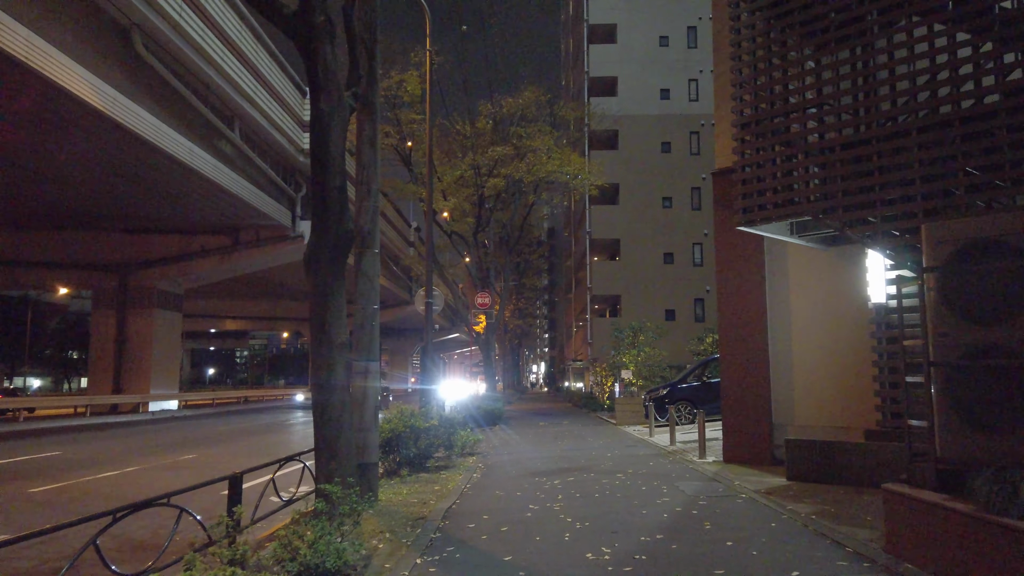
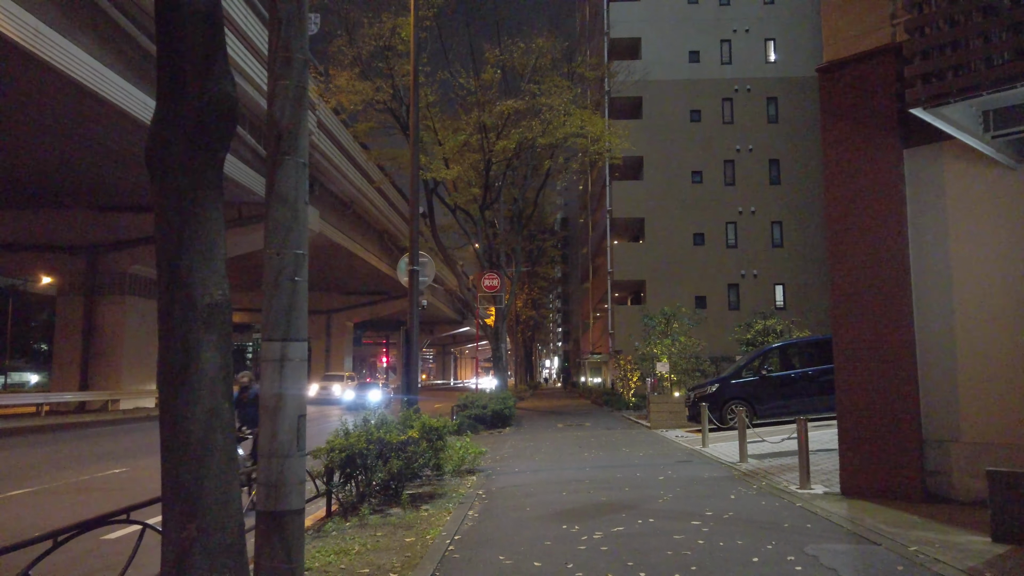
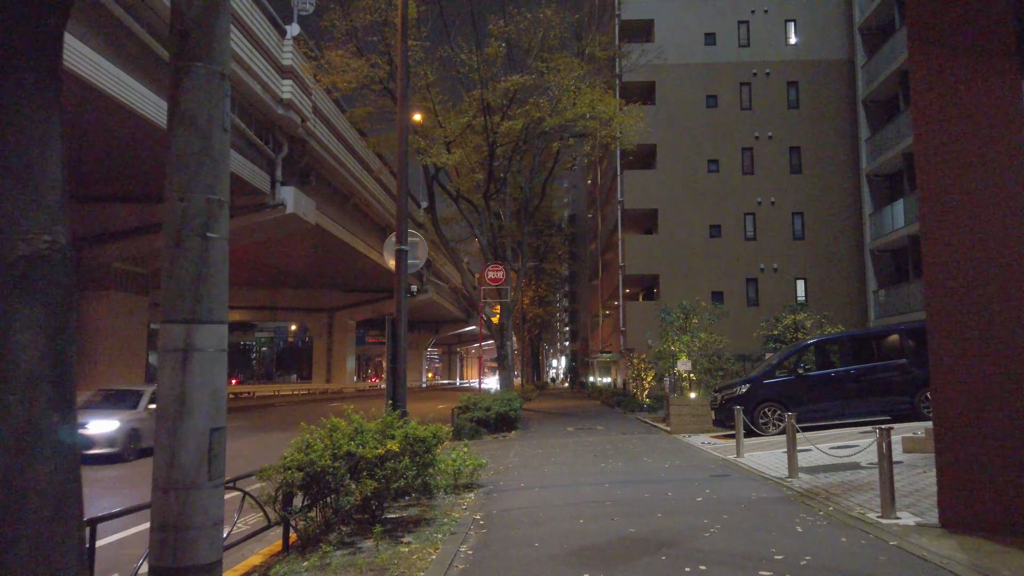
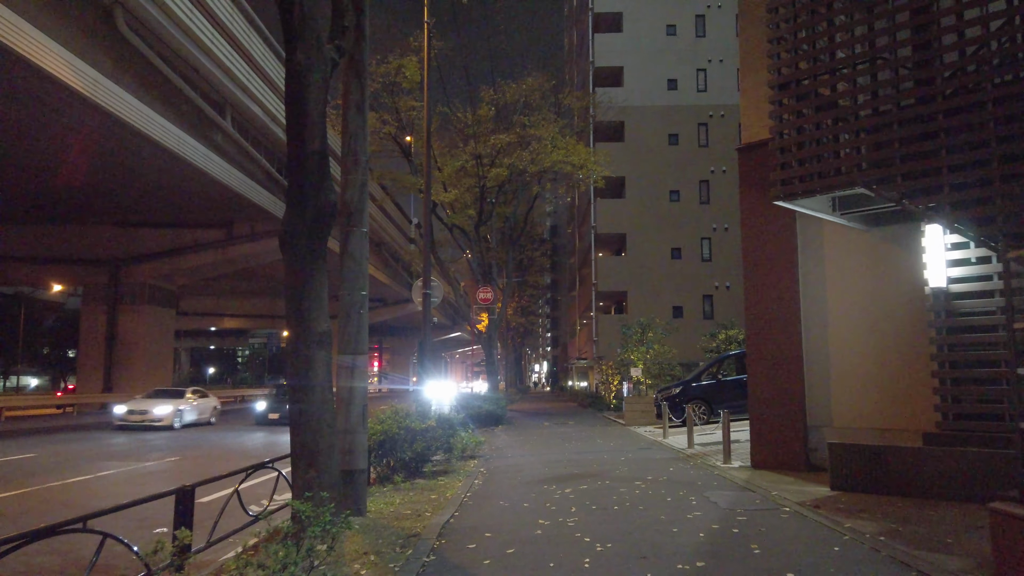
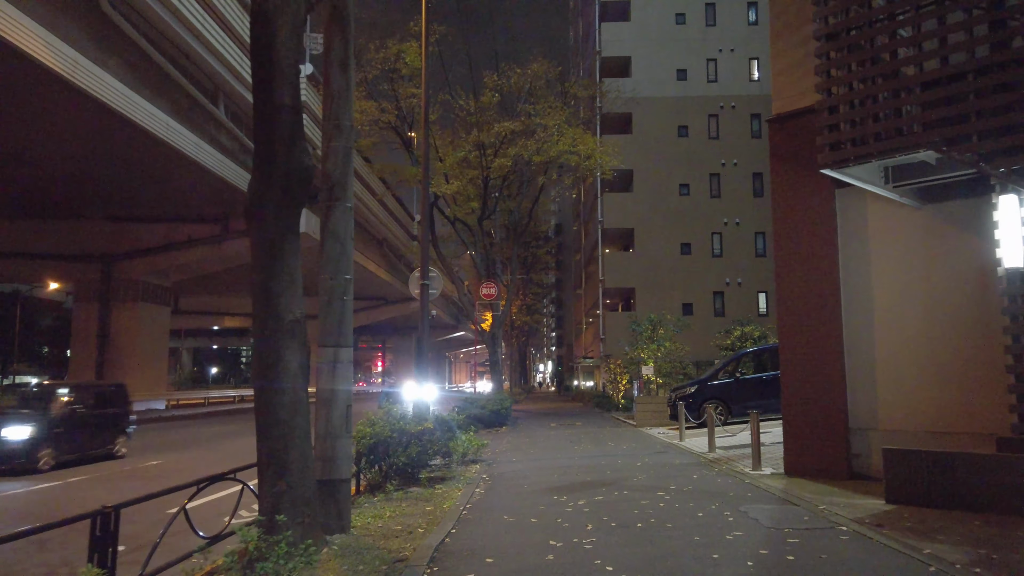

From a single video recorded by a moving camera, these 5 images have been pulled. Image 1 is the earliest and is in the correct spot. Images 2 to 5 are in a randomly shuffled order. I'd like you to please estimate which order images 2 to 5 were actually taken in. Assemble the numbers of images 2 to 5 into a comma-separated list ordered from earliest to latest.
4, 5, 2, 3
